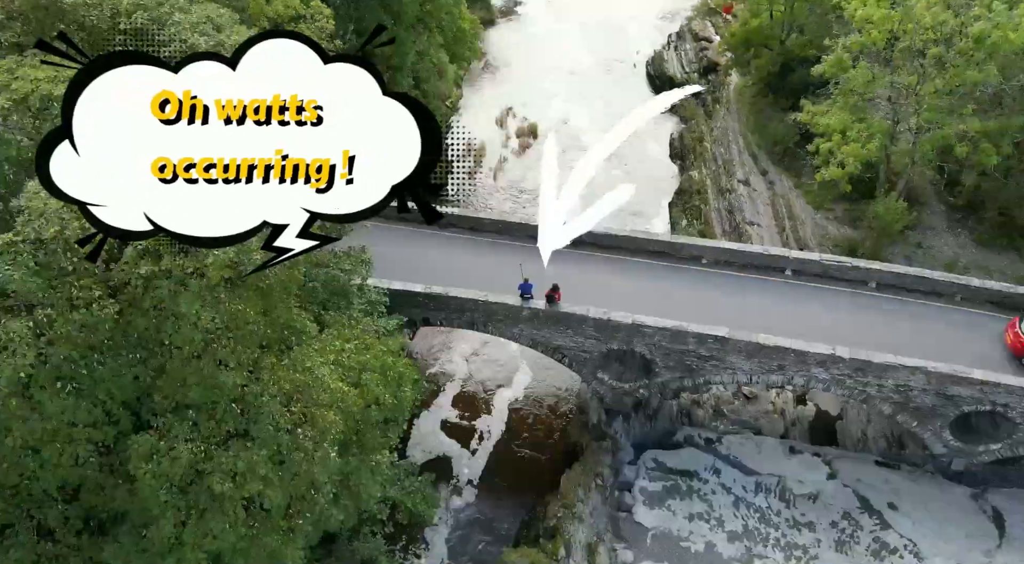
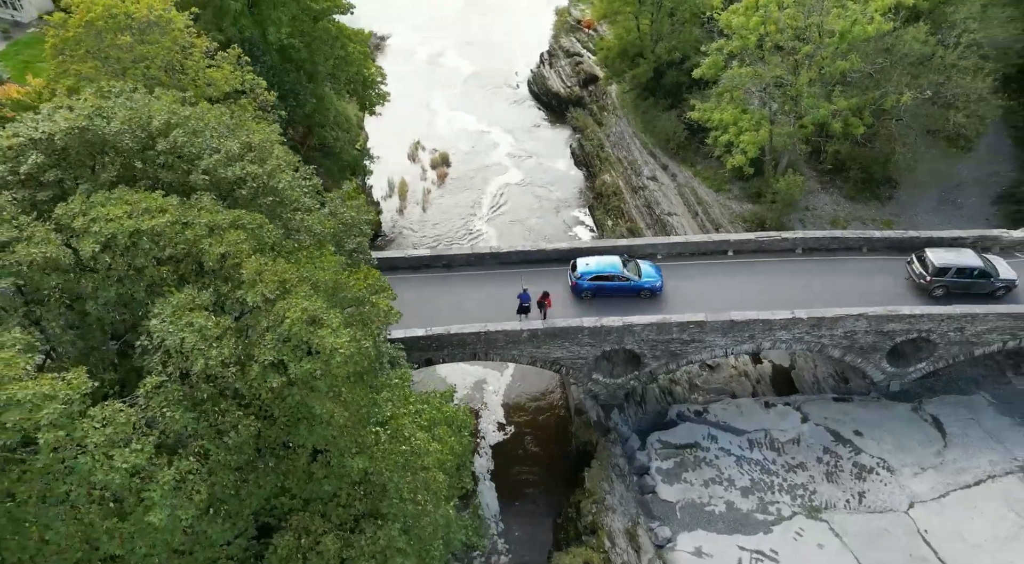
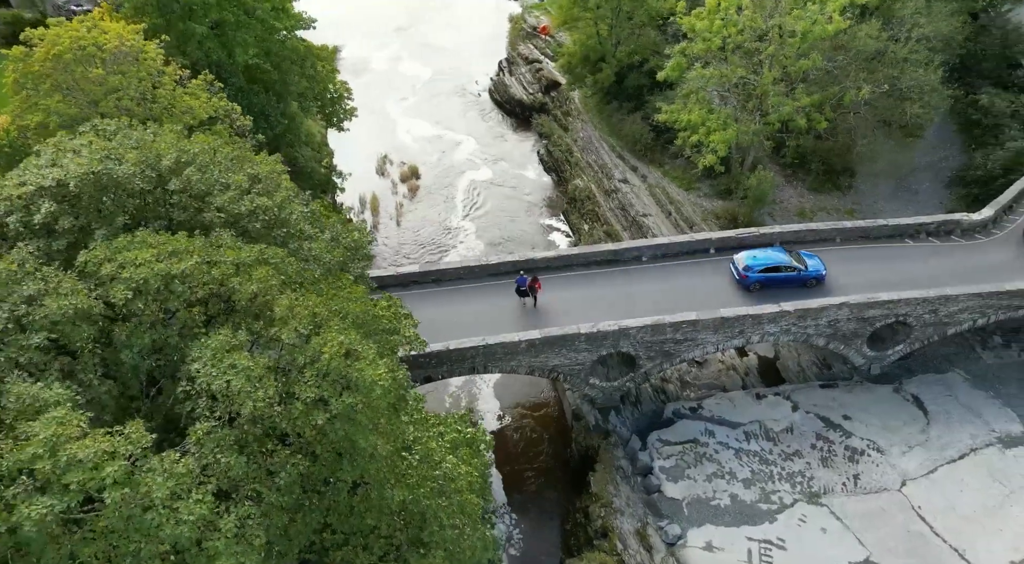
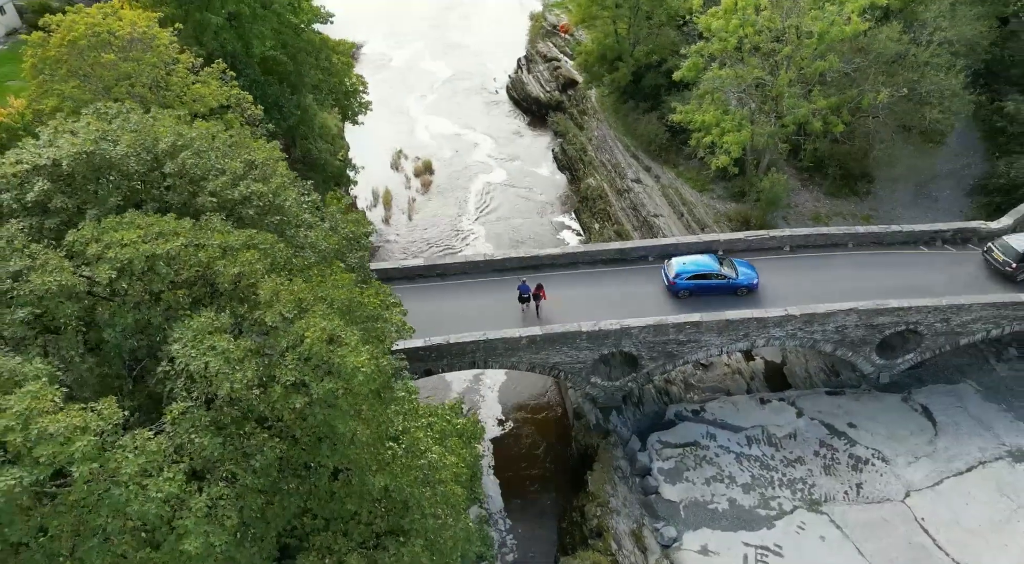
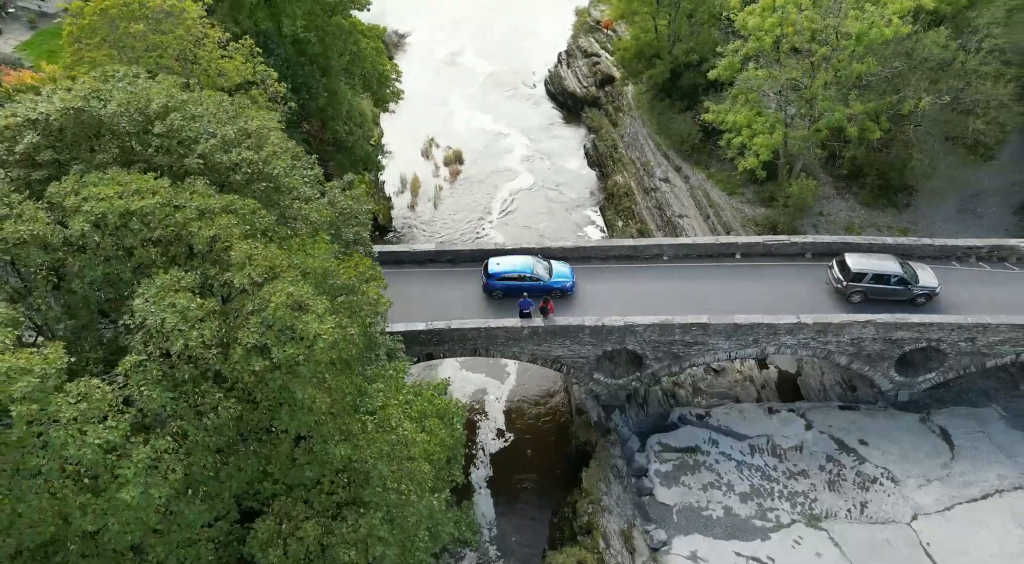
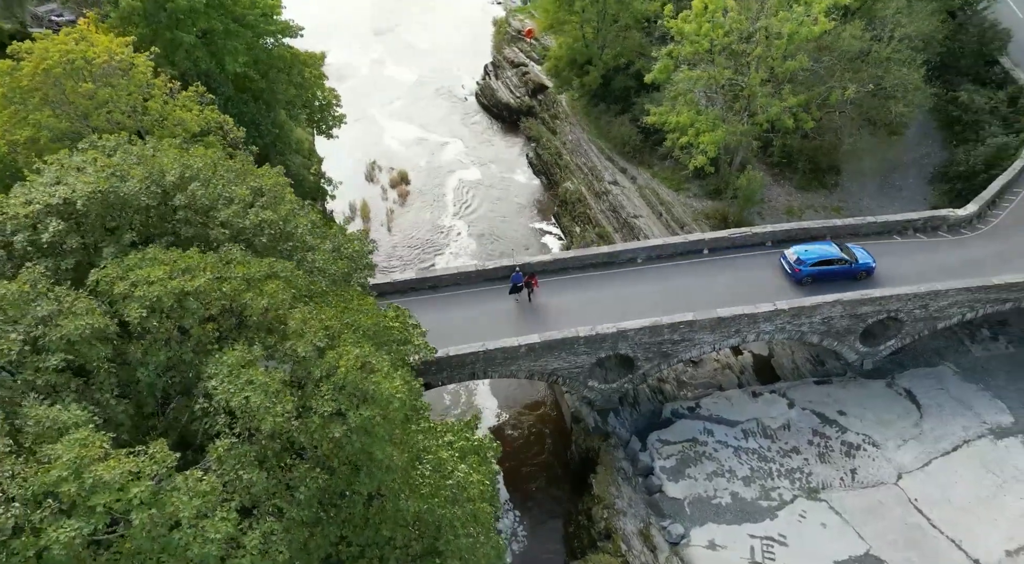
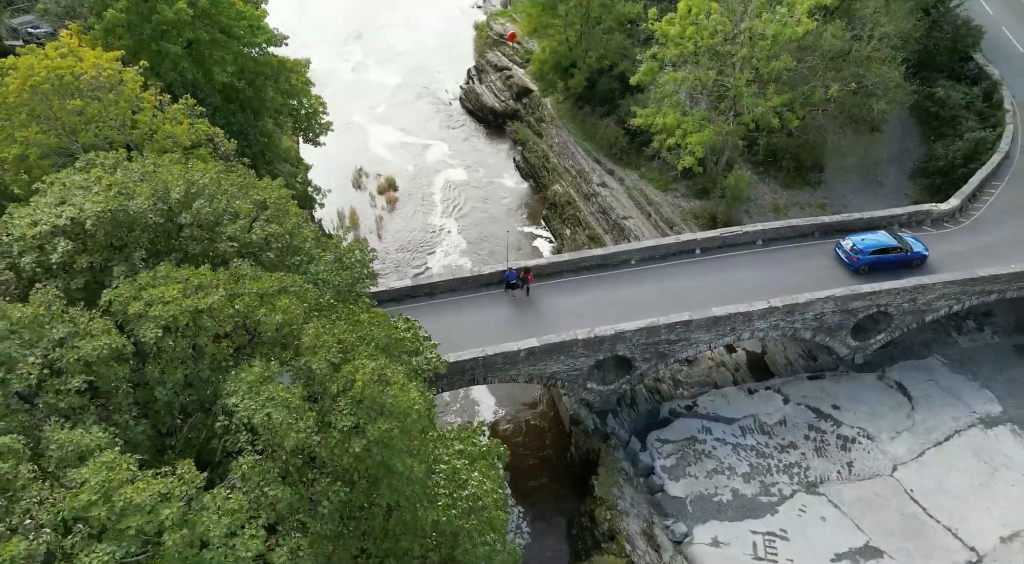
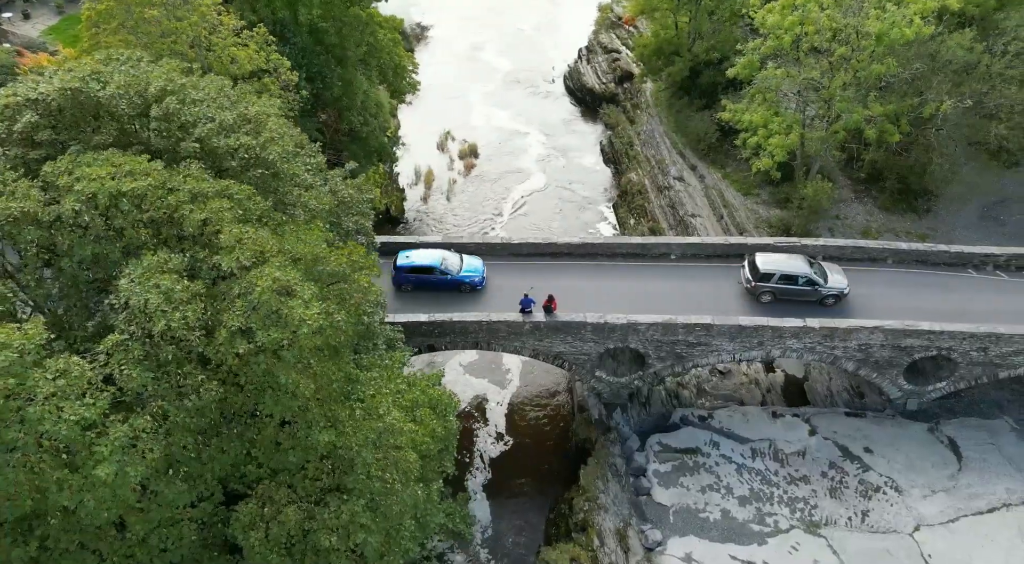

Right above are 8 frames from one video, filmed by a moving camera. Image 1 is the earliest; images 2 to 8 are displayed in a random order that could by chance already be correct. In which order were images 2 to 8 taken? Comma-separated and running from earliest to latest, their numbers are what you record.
8, 5, 2, 4, 3, 6, 7
